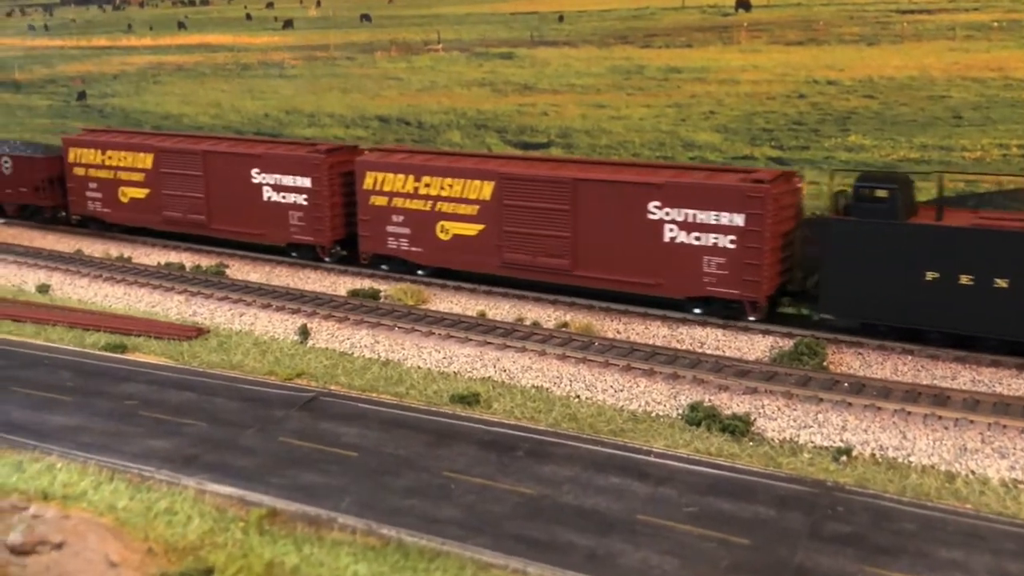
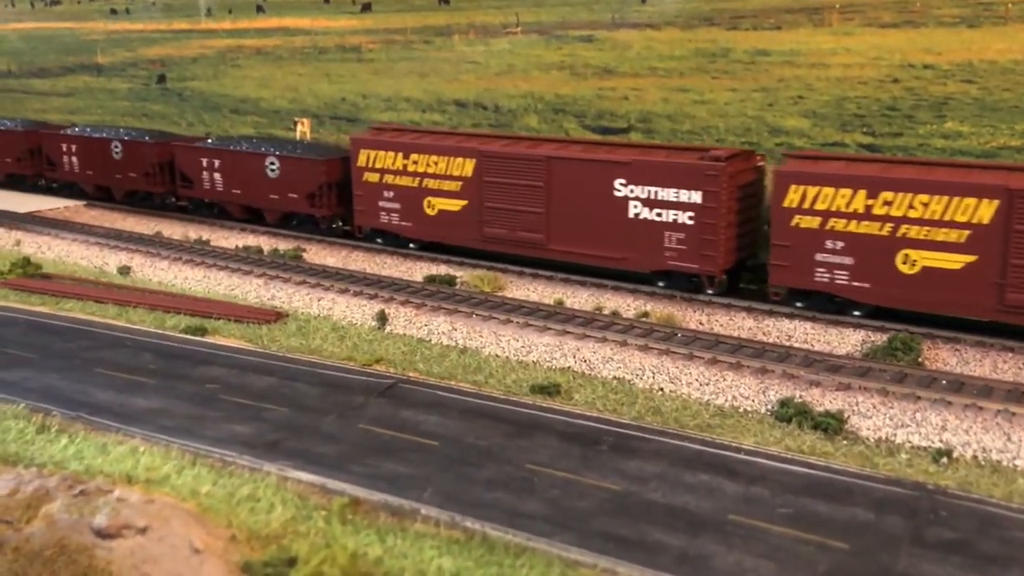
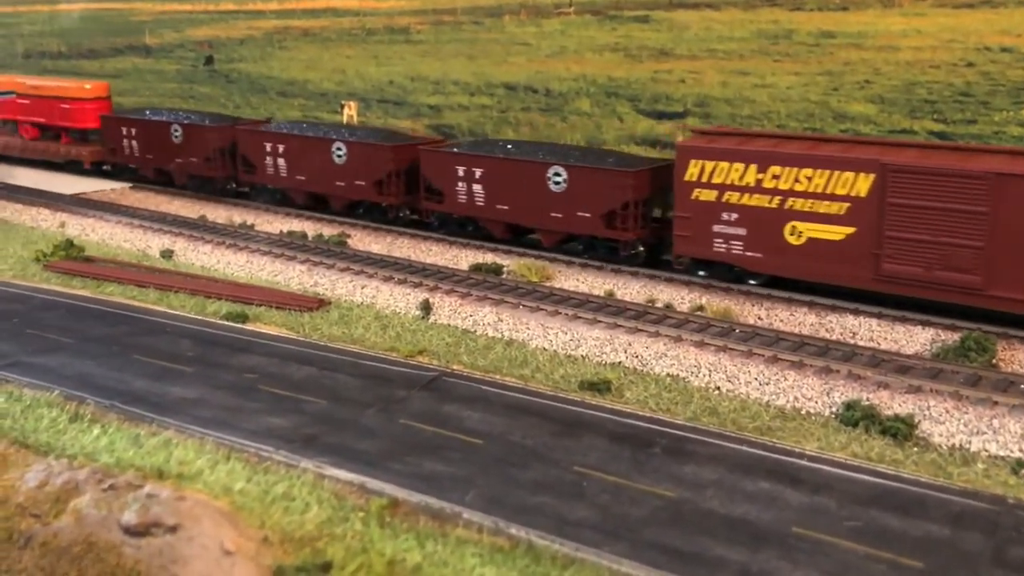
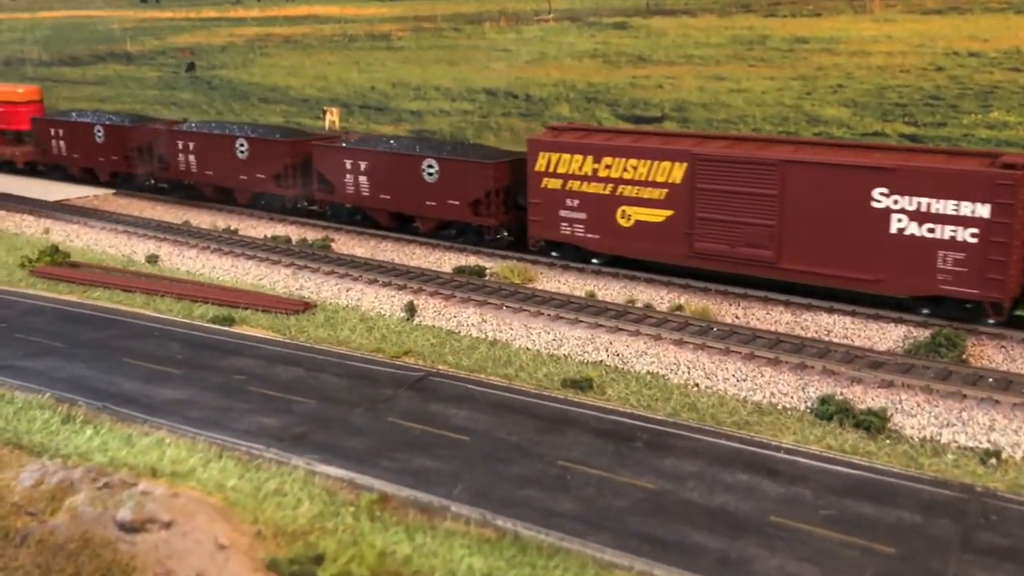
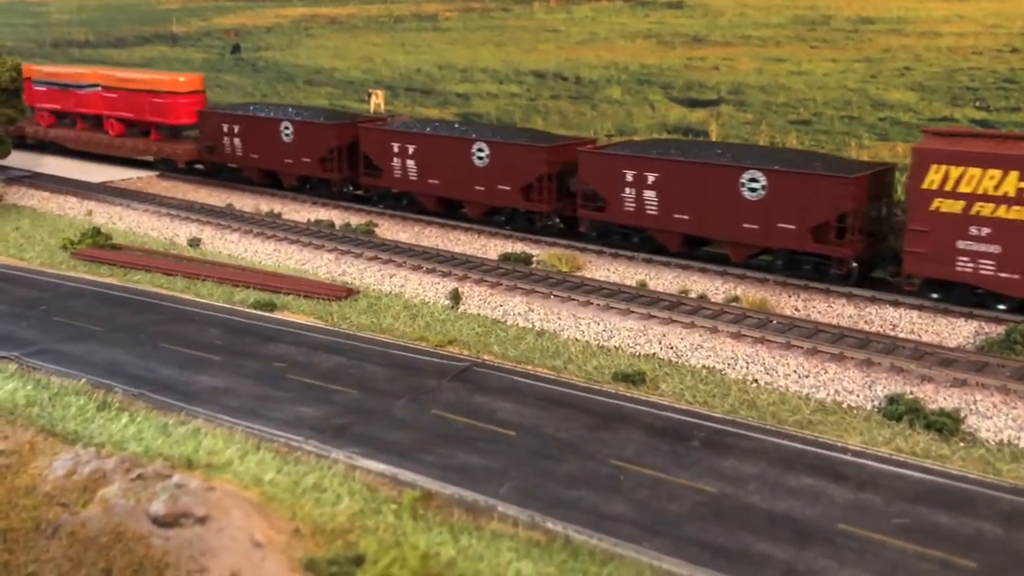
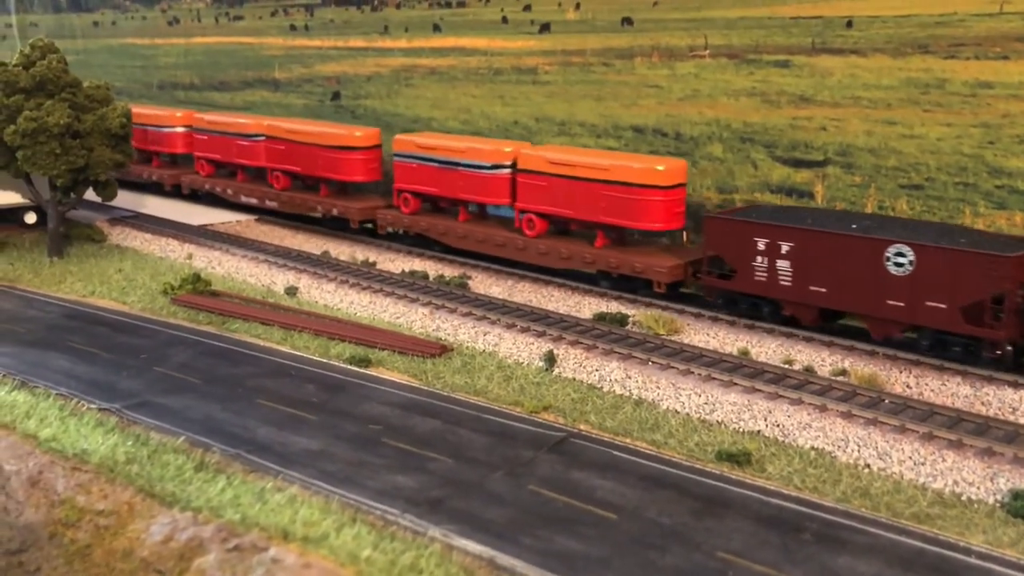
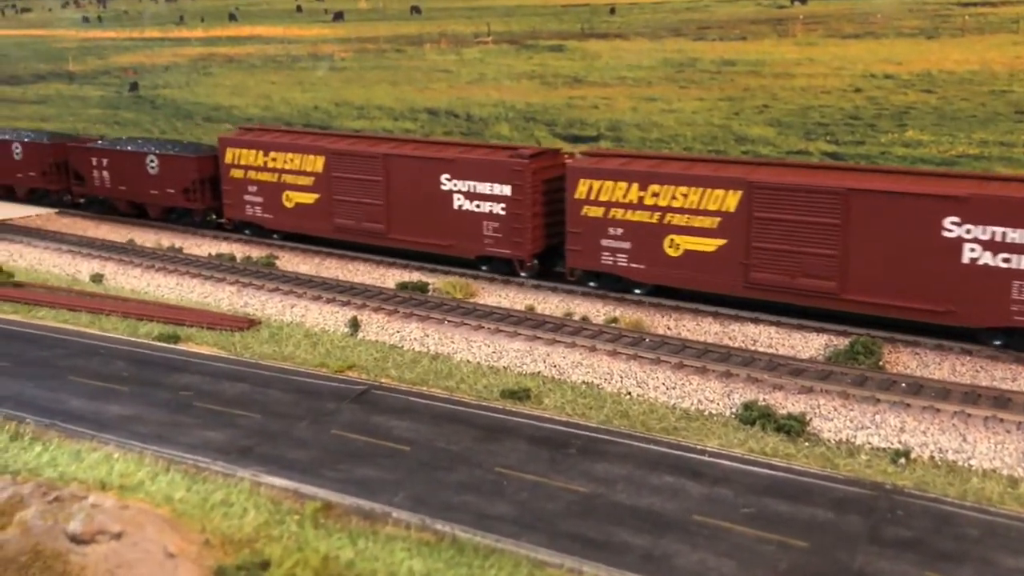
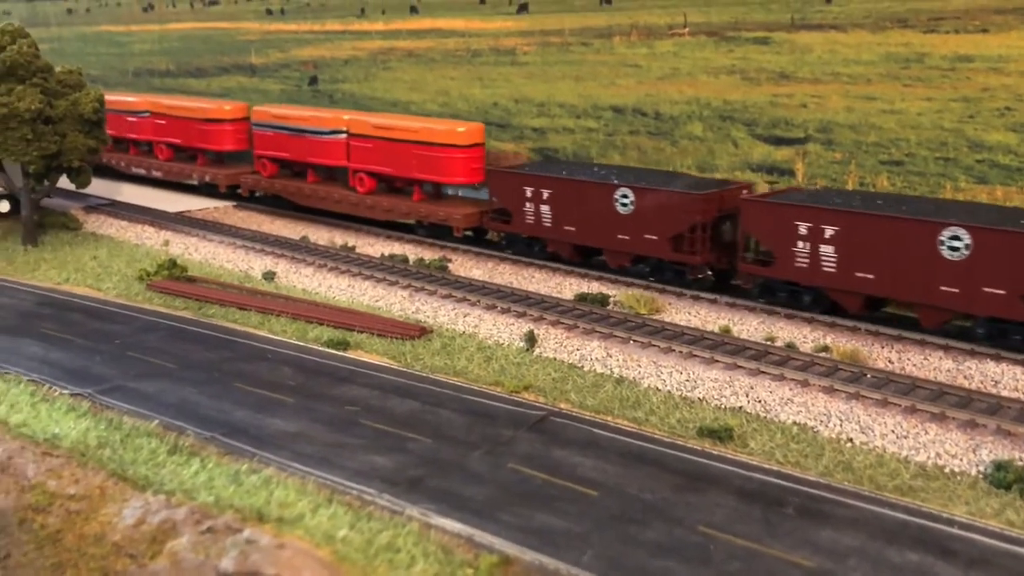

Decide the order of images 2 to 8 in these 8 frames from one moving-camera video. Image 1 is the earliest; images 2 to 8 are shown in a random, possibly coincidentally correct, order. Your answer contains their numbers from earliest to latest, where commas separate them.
7, 2, 4, 3, 5, 8, 6
